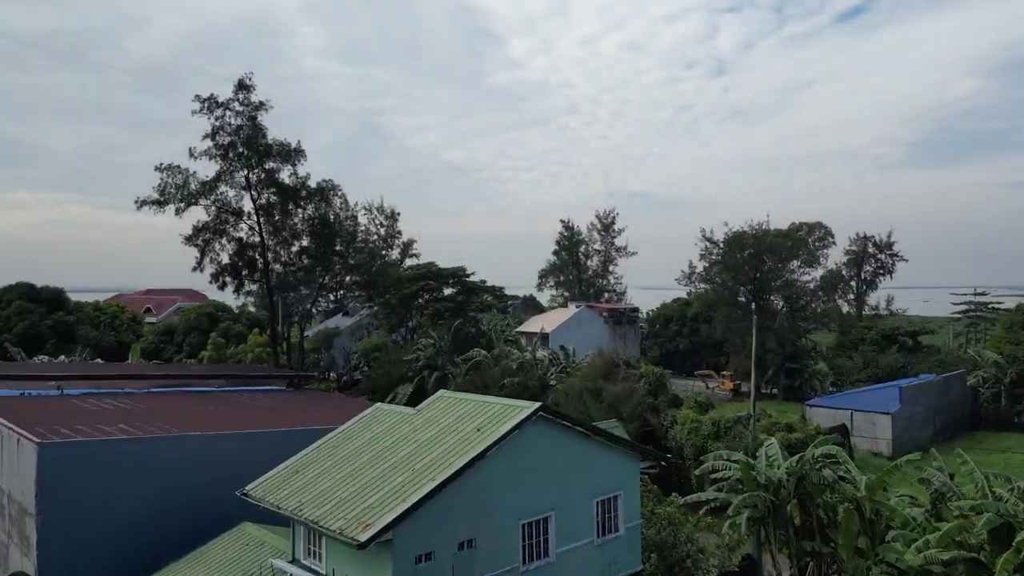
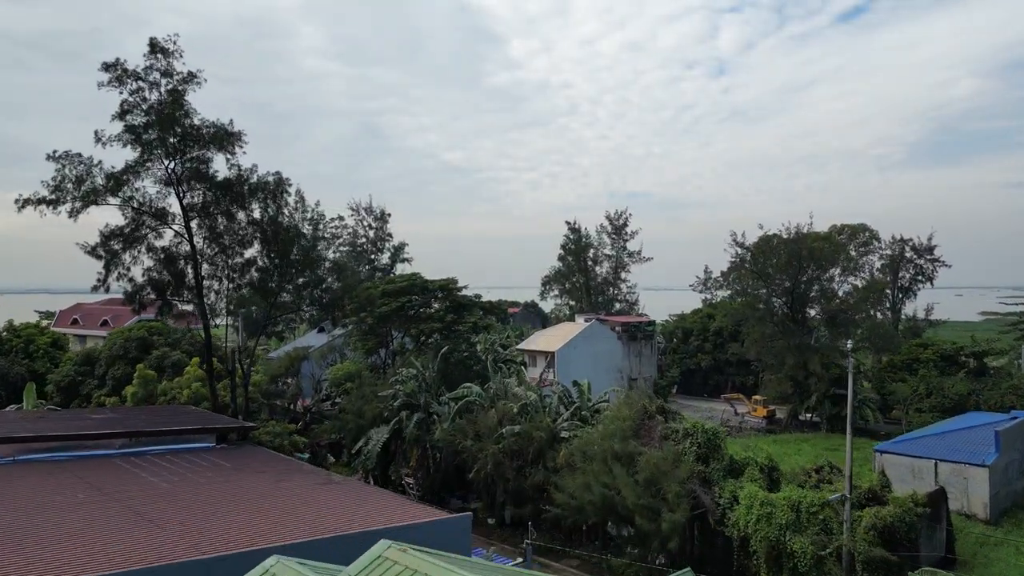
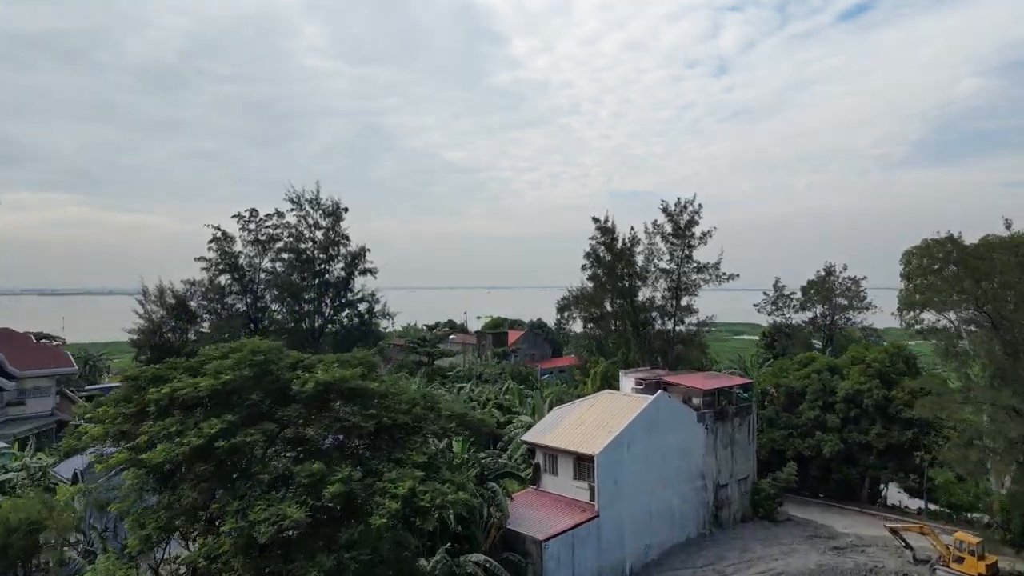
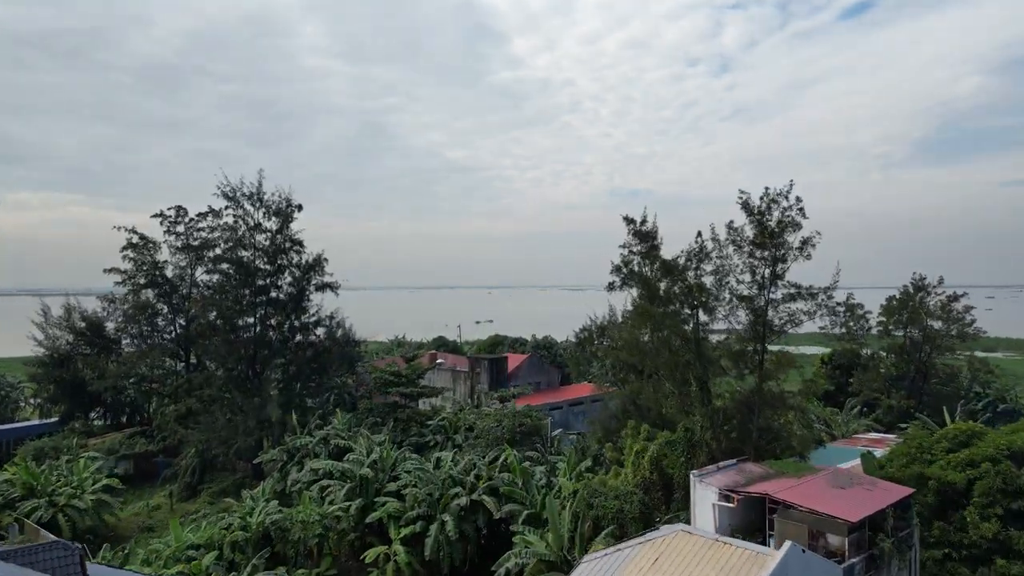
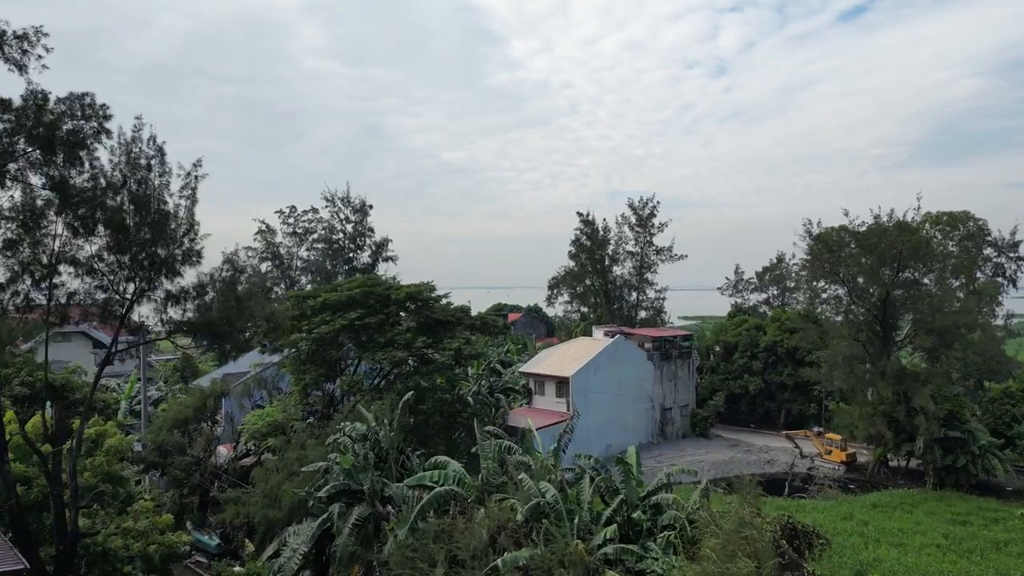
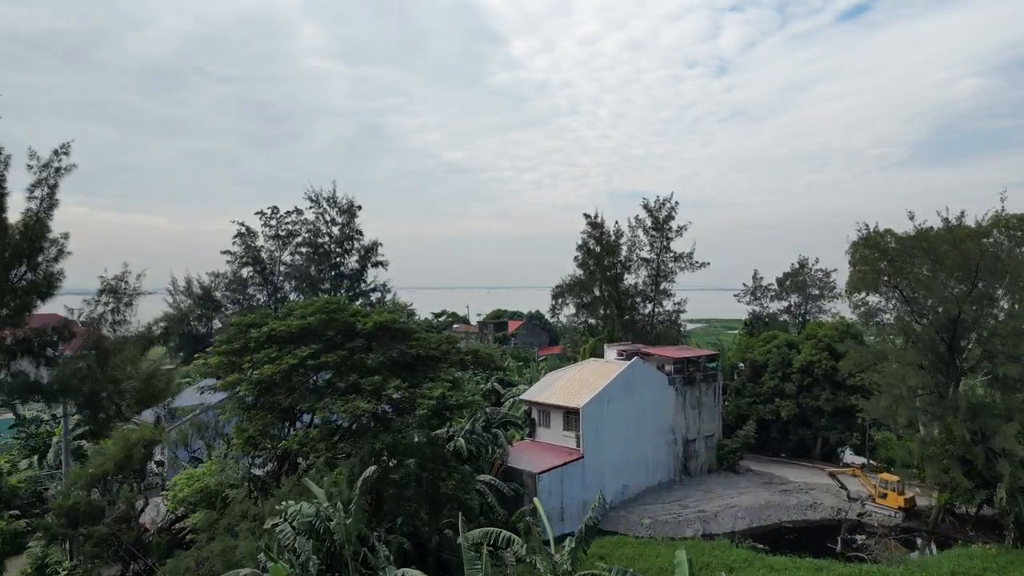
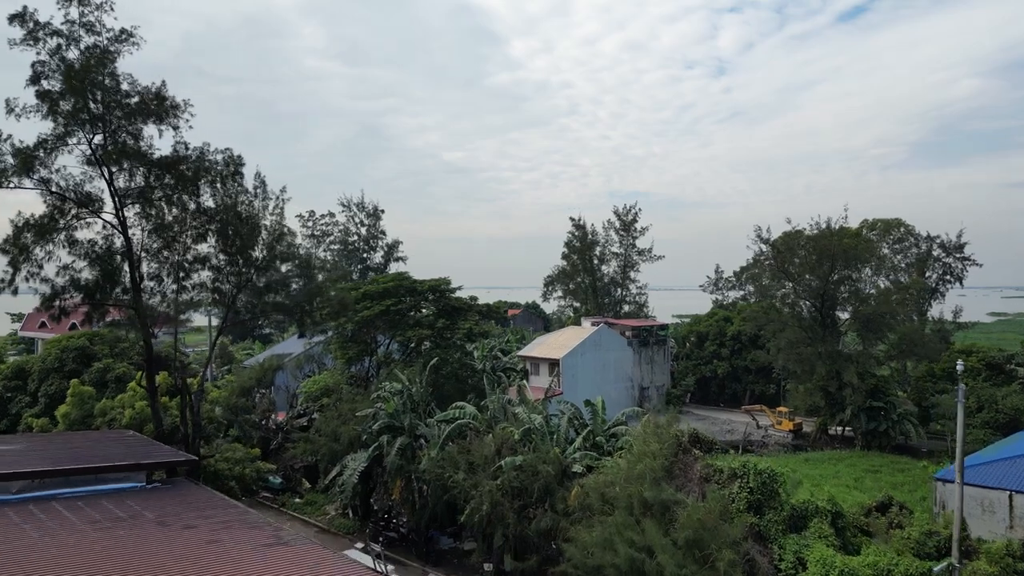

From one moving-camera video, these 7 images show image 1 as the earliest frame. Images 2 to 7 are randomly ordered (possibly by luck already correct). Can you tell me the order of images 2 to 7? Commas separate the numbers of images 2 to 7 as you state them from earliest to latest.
2, 7, 5, 6, 3, 4
